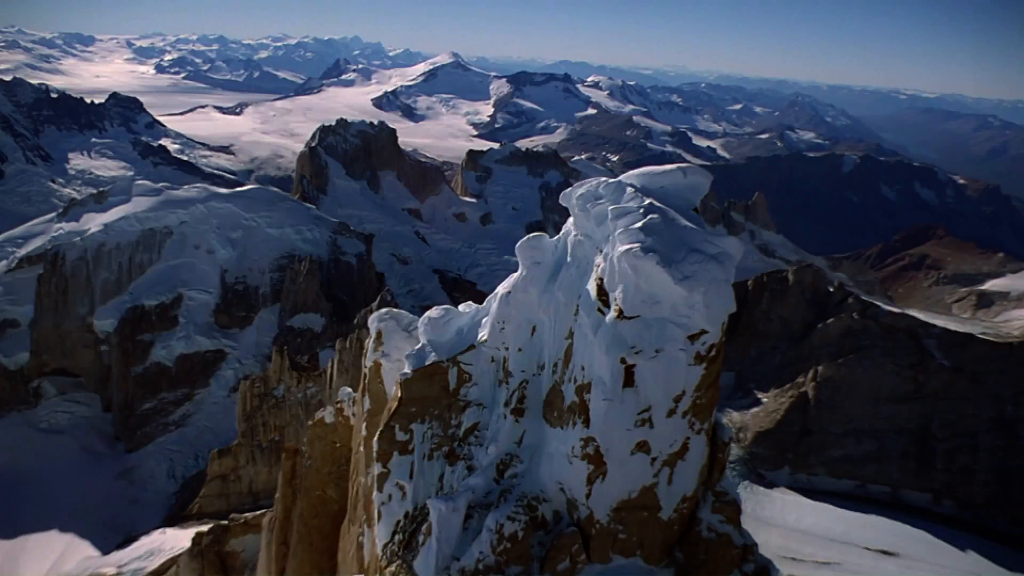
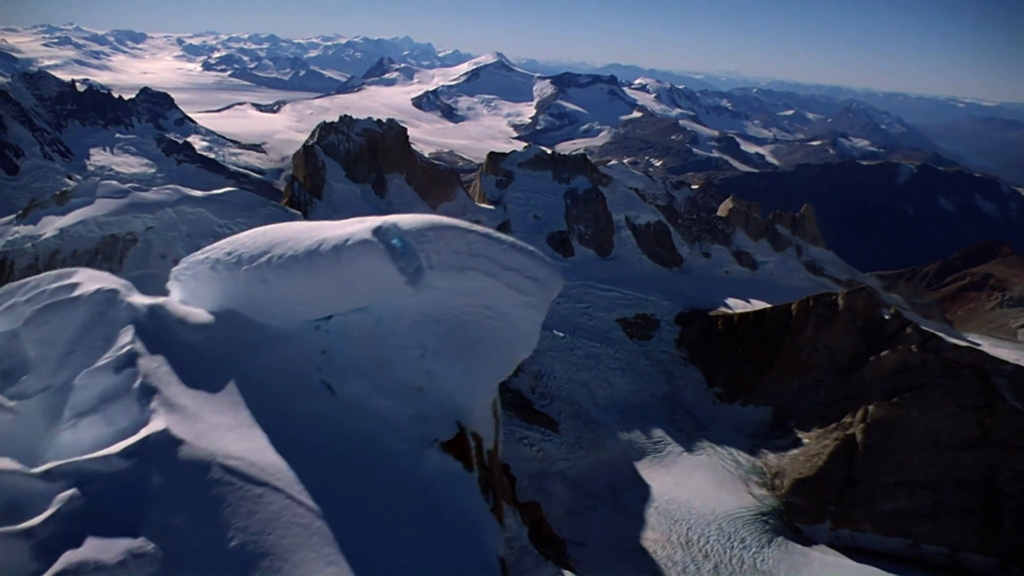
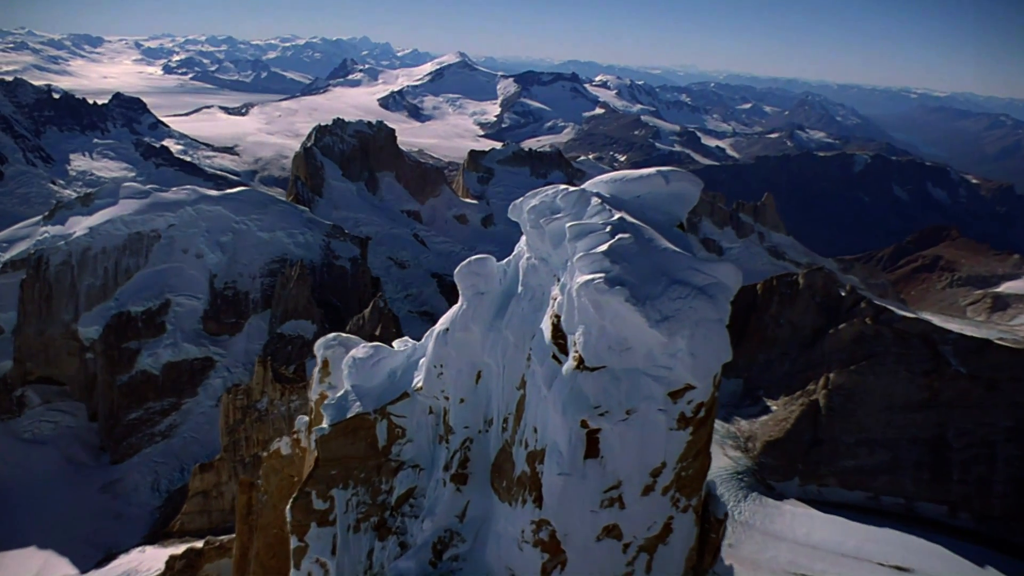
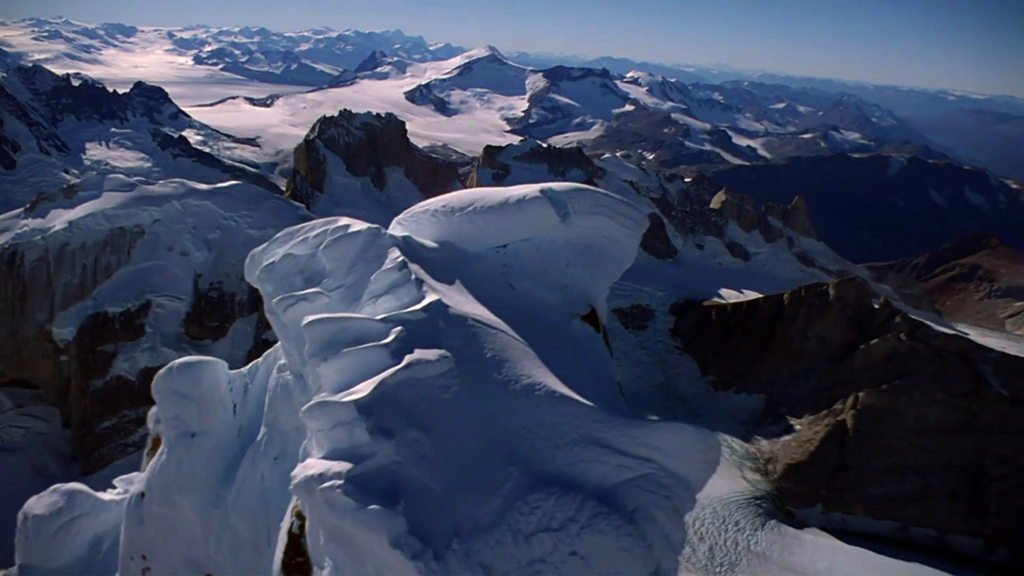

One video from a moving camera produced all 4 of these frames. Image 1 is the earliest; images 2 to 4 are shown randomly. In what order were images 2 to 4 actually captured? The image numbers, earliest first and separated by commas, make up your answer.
3, 4, 2
